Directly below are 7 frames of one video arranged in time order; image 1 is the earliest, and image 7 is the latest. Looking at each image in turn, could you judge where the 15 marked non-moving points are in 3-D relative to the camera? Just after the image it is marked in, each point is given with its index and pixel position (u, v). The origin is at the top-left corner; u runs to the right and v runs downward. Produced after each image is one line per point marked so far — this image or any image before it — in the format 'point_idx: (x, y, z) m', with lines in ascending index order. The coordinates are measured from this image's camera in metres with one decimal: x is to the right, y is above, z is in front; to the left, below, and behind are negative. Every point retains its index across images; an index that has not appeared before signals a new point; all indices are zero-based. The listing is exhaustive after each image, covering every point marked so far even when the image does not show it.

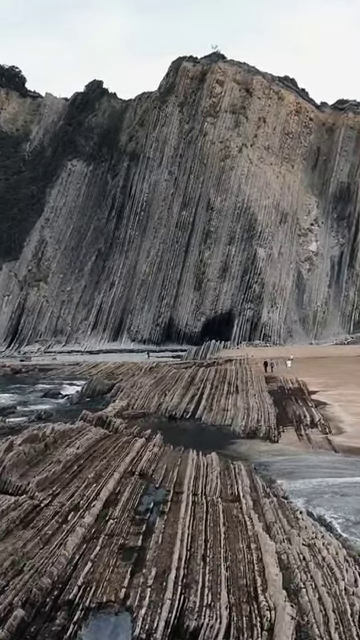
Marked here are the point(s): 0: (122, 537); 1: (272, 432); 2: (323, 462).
0: (-0.7, -2.4, +7.0) m
1: (+2.2, -2.7, +14.9) m
2: (+2.8, -2.8, +12.3) m
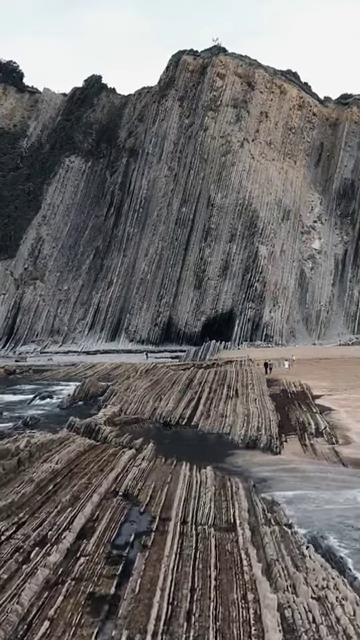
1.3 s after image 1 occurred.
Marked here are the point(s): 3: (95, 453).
0: (-0.8, -2.4, +5.8) m
1: (+2.0, -2.7, +13.7) m
2: (+2.6, -2.8, +11.1) m
3: (-1.6, -2.4, +11.5) m
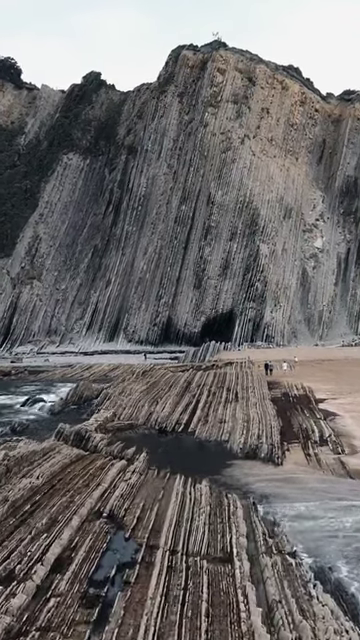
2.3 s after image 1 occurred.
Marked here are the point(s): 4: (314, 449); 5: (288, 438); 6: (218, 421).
0: (-0.9, -2.4, +4.9) m
1: (+1.9, -2.7, +12.8) m
2: (+2.5, -2.8, +10.2) m
3: (-1.7, -2.5, +10.6) m
4: (+2.8, -2.7, +13.2) m
5: (+2.4, -2.7, +14.1) m
6: (+1.0, -2.6, +16.4) m
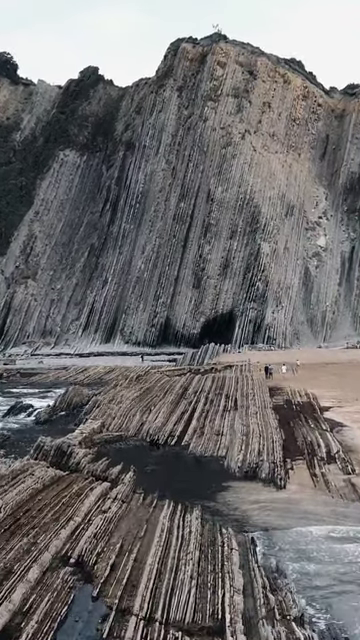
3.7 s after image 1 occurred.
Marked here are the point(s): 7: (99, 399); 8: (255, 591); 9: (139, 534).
0: (-1.1, -2.5, +3.6) m
1: (+1.8, -2.8, +11.5) m
2: (+2.3, -2.9, +8.8) m
3: (-1.8, -2.5, +9.3) m
4: (+2.6, -2.8, +11.8) m
5: (+2.3, -2.7, +12.8) m
6: (+0.8, -2.7, +15.0) m
7: (-2.5, -2.4, +19.1) m
8: (+0.7, -2.6, +6.2) m
9: (-0.5, -2.6, +7.7) m
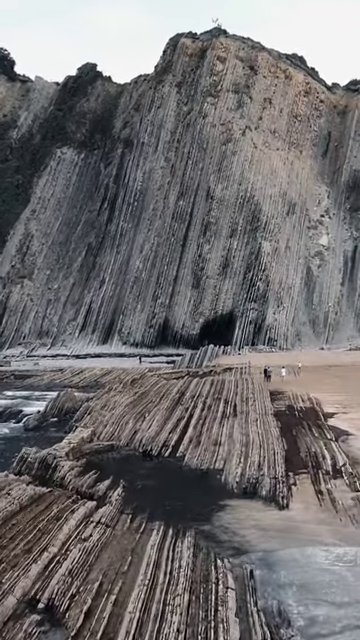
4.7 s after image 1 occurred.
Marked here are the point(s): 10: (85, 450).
0: (-1.2, -2.6, +2.6) m
1: (+1.7, -2.8, +10.5) m
2: (+2.2, -2.9, +7.9) m
3: (-2.0, -2.6, +8.3) m
4: (+2.5, -2.8, +10.8) m
5: (+2.2, -2.8, +11.8) m
6: (+0.7, -2.7, +14.1) m
7: (-2.6, -2.5, +18.2) m
8: (+0.6, -2.7, +5.3) m
9: (-0.6, -2.7, +6.8) m
10: (-2.1, -2.9, +14.0) m
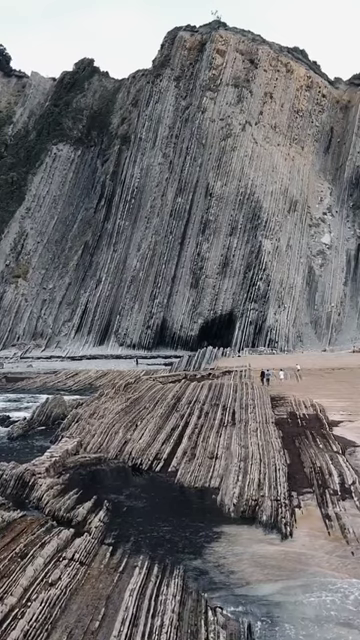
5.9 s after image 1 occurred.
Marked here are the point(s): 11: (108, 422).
0: (-1.4, -2.6, +1.4) m
1: (+1.5, -2.8, +9.3) m
2: (+2.1, -3.0, +6.7) m
3: (-2.1, -2.6, +7.1) m
4: (+2.4, -2.8, +9.6) m
5: (+2.0, -2.8, +10.6) m
6: (+0.6, -2.8, +12.9) m
7: (-2.7, -2.5, +17.0) m
8: (+0.4, -2.7, +4.1) m
9: (-0.8, -2.7, +5.6) m
10: (-2.3, -2.9, +12.8) m
11: (-1.8, -2.6, +15.8) m
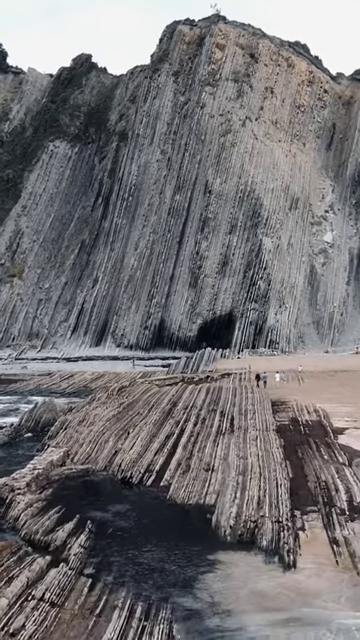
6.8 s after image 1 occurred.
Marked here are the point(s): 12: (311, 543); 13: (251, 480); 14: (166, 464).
0: (-1.5, -2.6, +0.5) m
1: (+1.4, -2.9, +8.3) m
2: (+1.9, -3.0, +5.7) m
3: (-2.3, -2.6, +6.2) m
4: (+2.2, -2.9, +8.7) m
5: (+1.9, -2.8, +9.7) m
6: (+0.5, -2.8, +11.9) m
7: (-2.8, -2.5, +16.0) m
8: (+0.3, -2.8, +3.1) m
9: (-0.9, -2.7, +4.6) m
10: (-2.4, -2.9, +11.8) m
11: (-1.9, -2.6, +14.8) m
12: (+1.7, -2.9, +8.3) m
13: (+1.2, -2.7, +10.6) m
14: (-0.3, -2.9, +12.4) m
